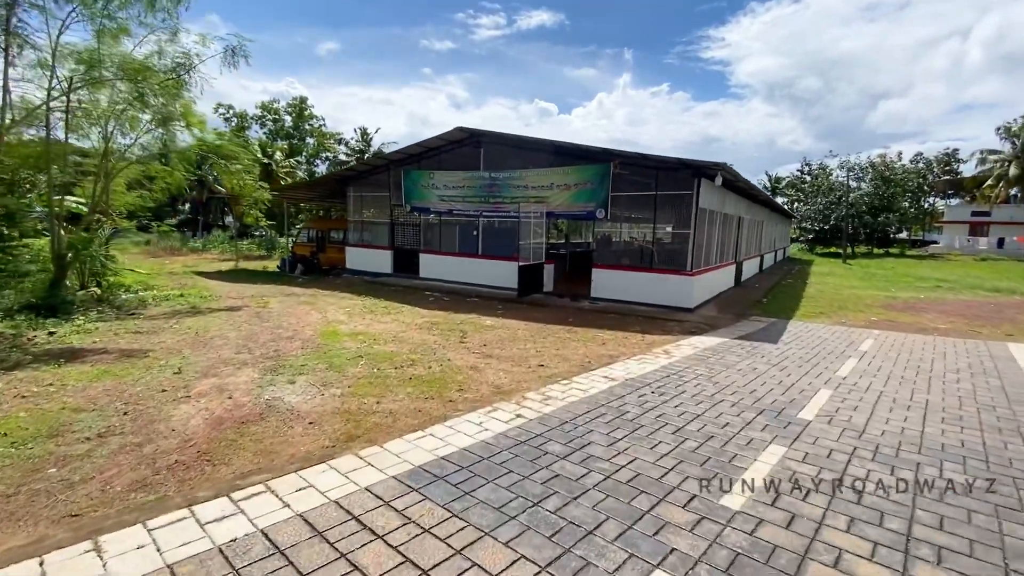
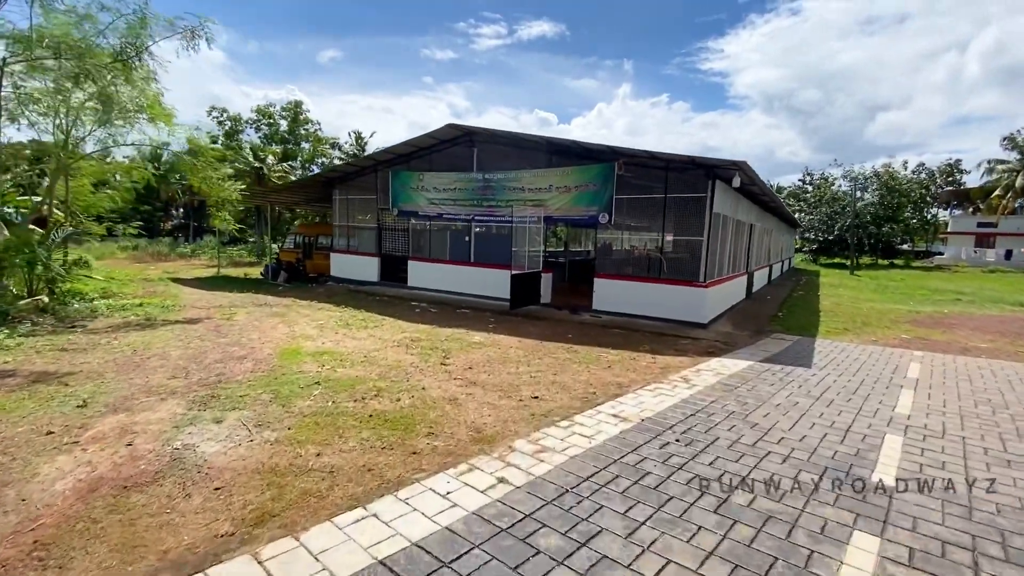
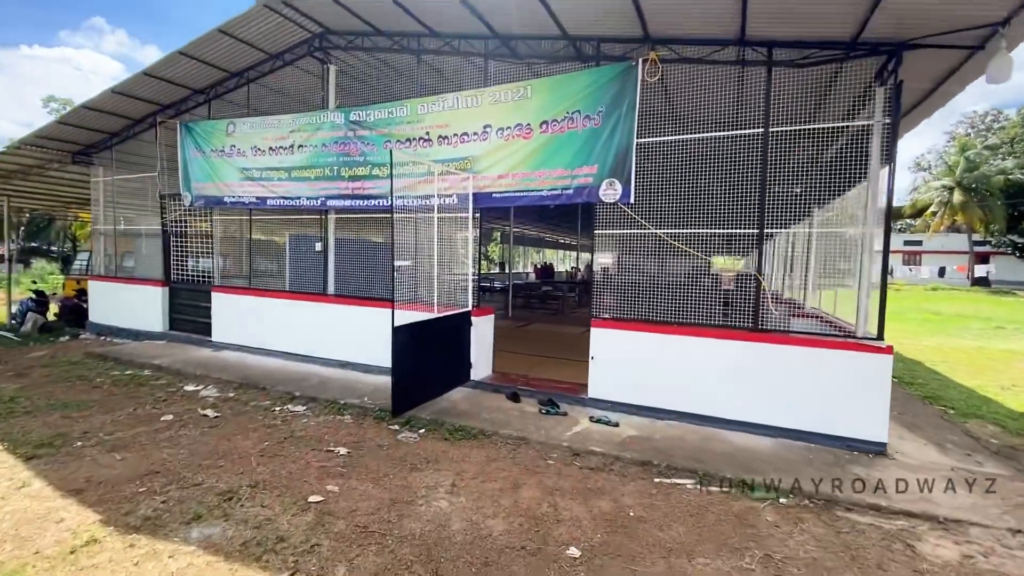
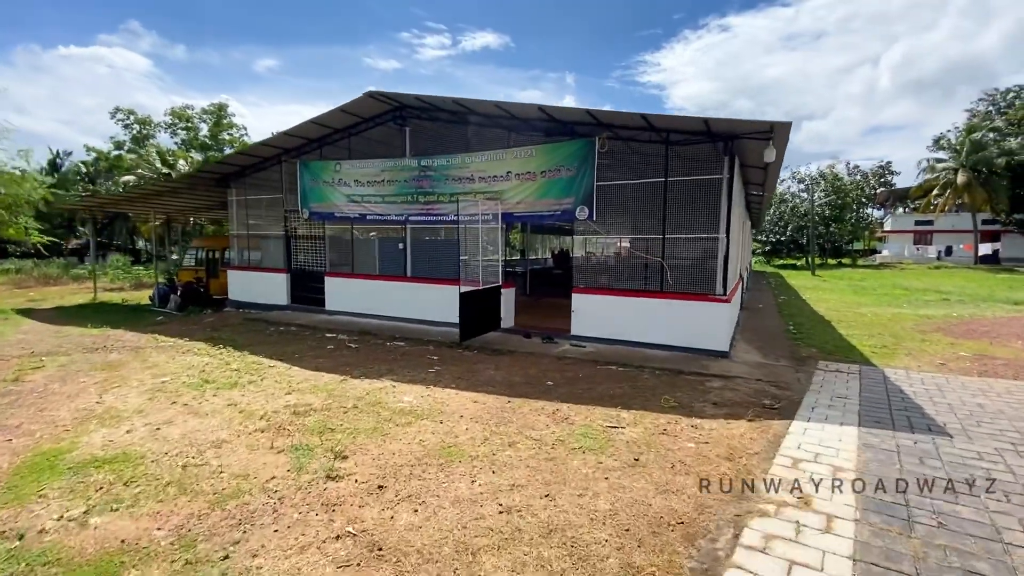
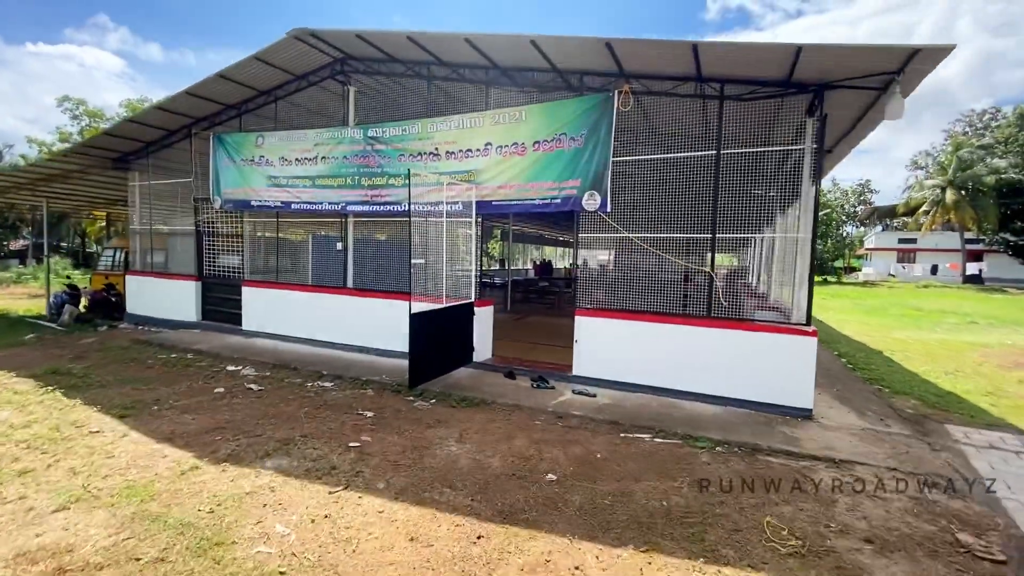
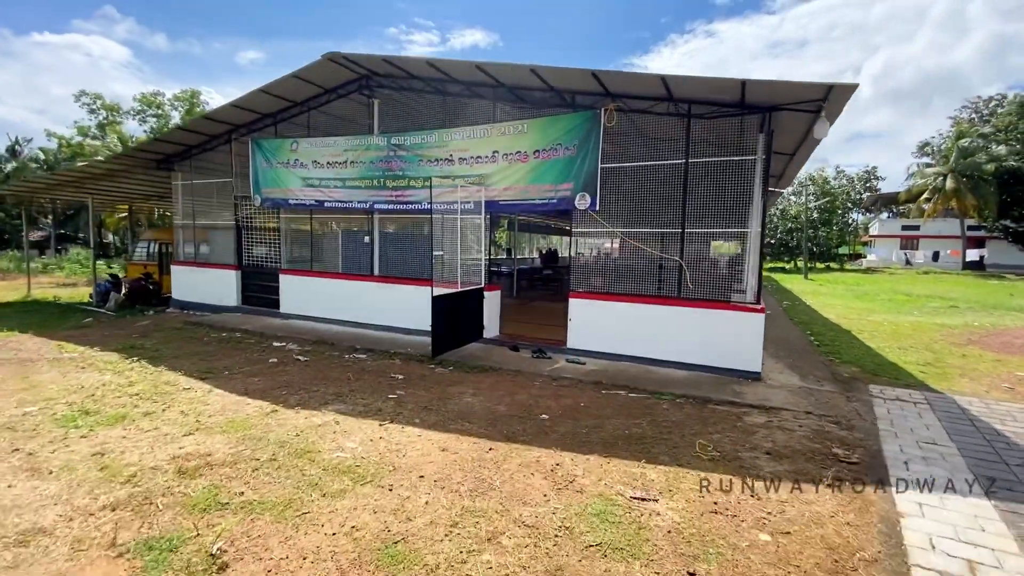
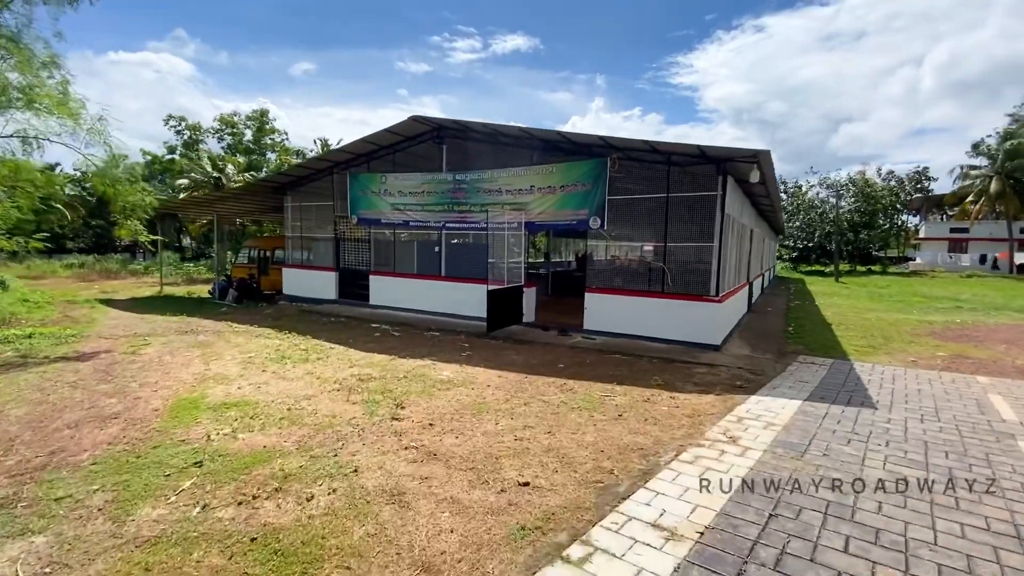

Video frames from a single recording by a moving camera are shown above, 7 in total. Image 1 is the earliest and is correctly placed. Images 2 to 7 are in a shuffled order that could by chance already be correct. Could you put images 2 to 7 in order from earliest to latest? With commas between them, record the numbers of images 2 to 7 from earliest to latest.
2, 7, 4, 6, 5, 3
